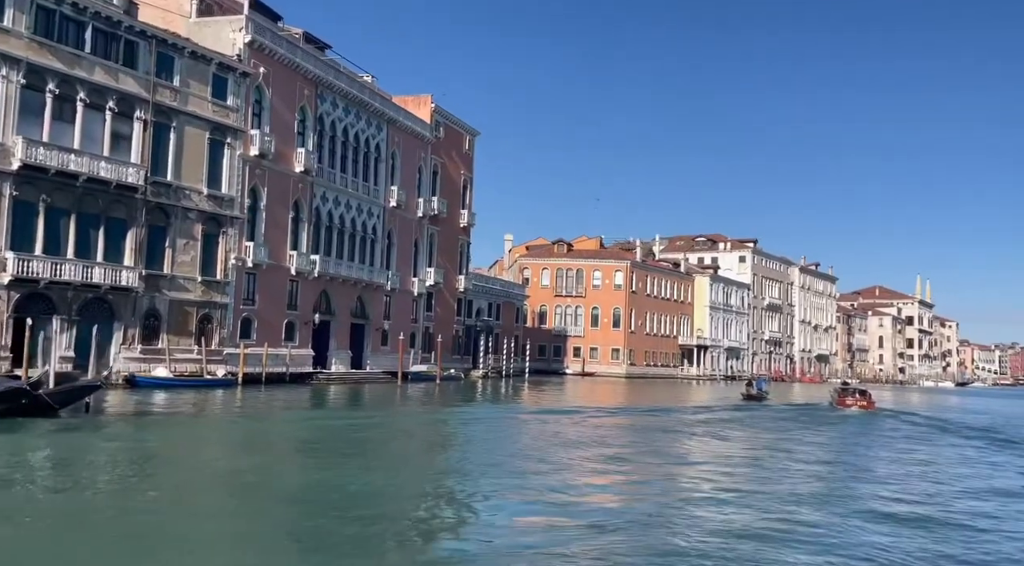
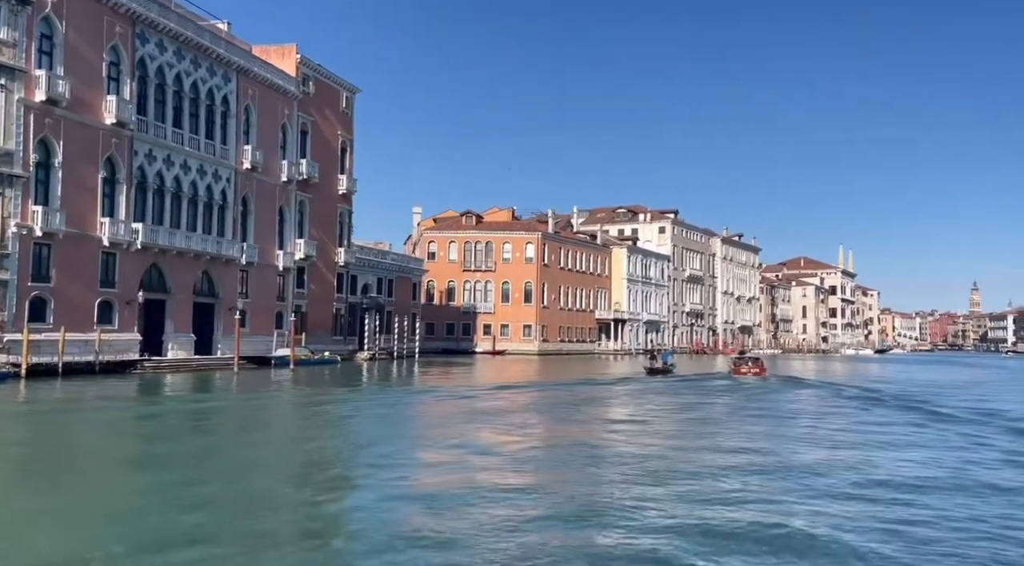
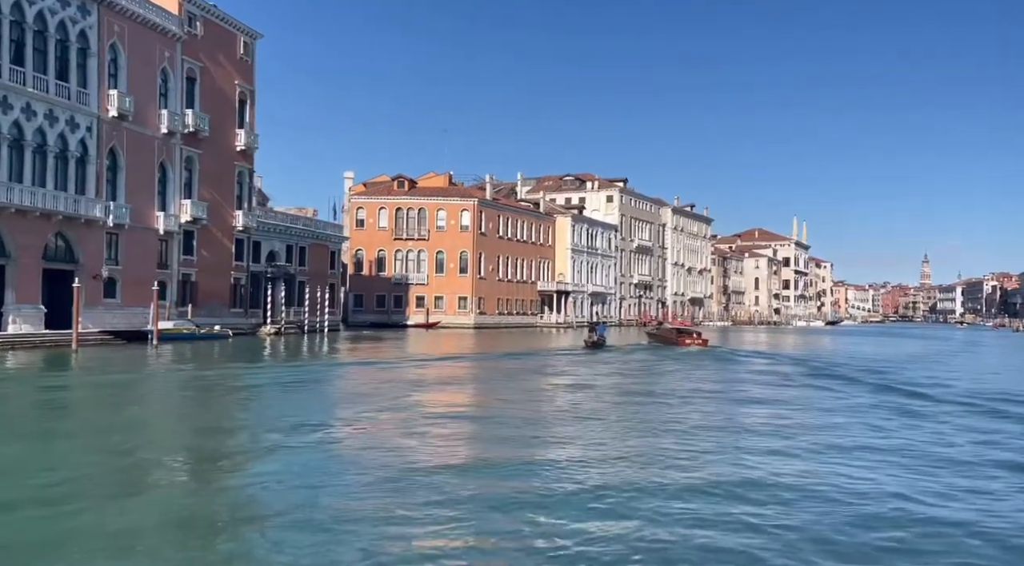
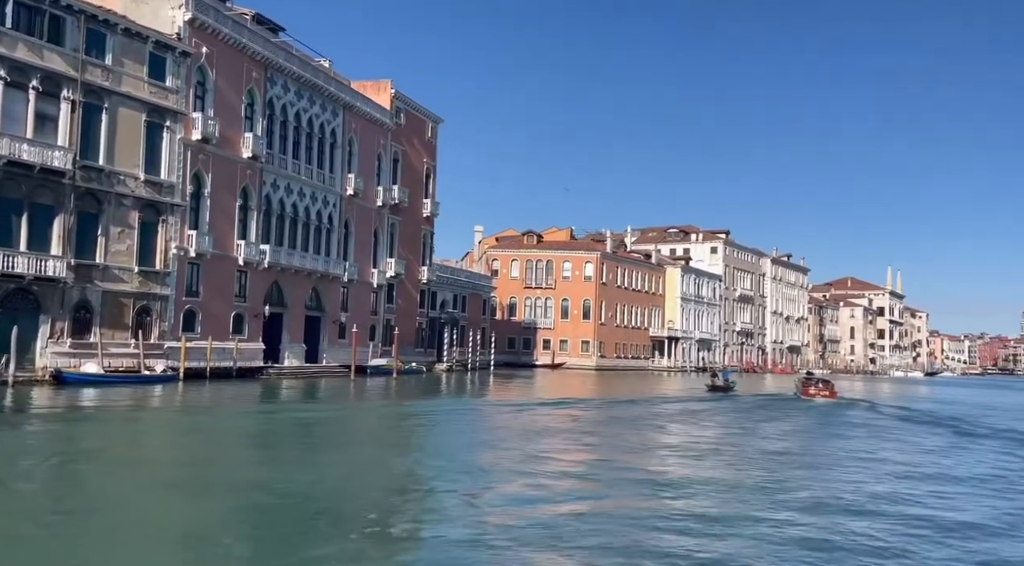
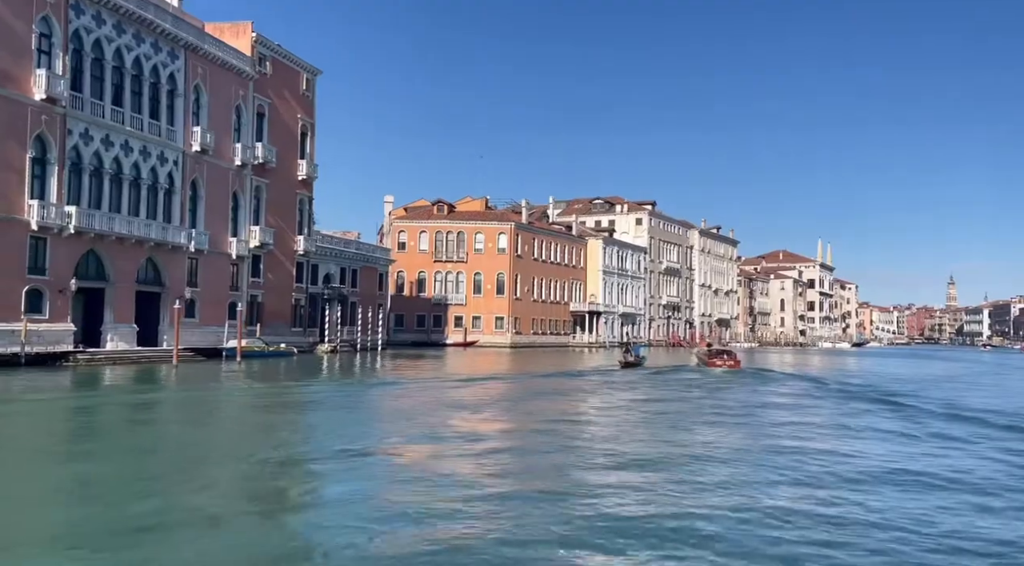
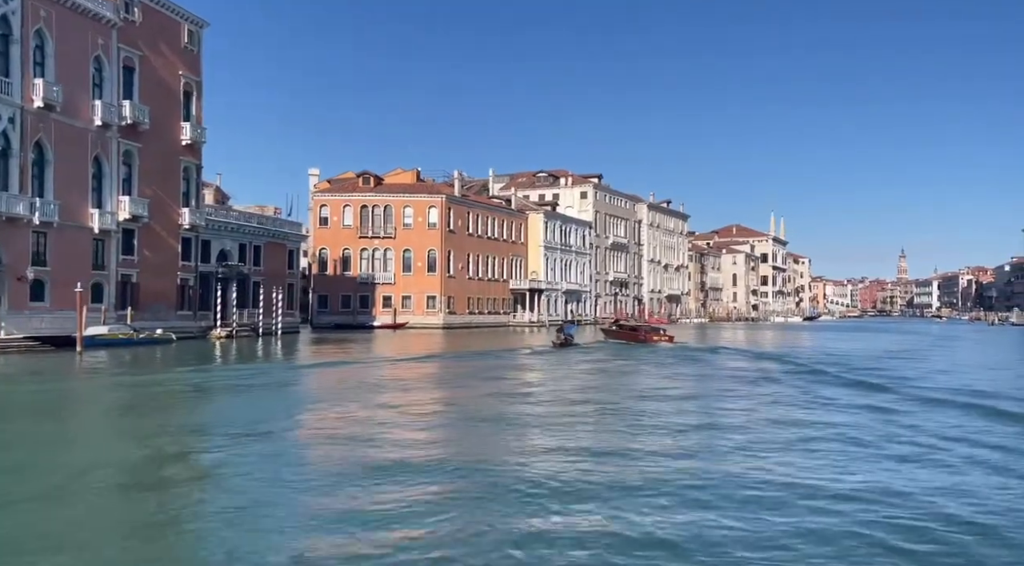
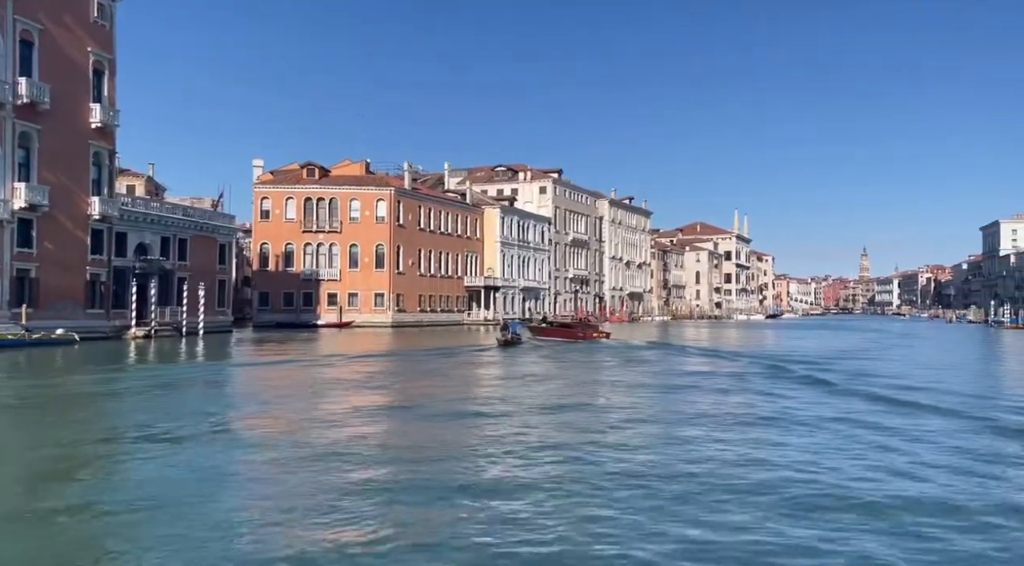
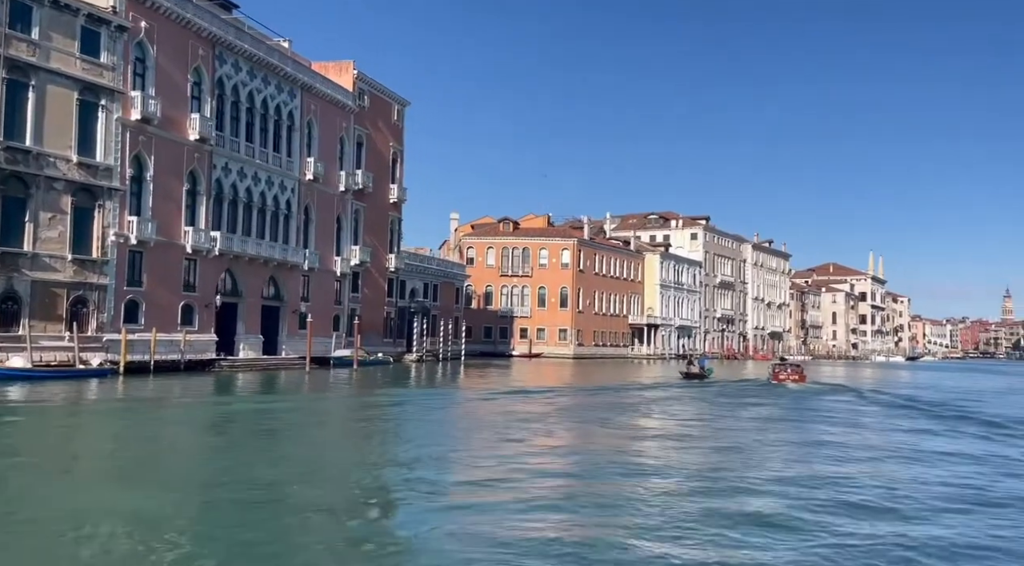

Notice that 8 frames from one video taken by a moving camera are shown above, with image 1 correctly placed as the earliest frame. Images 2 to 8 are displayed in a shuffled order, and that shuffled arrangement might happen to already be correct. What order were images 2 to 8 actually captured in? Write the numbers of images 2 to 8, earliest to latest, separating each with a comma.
4, 8, 2, 5, 3, 6, 7
